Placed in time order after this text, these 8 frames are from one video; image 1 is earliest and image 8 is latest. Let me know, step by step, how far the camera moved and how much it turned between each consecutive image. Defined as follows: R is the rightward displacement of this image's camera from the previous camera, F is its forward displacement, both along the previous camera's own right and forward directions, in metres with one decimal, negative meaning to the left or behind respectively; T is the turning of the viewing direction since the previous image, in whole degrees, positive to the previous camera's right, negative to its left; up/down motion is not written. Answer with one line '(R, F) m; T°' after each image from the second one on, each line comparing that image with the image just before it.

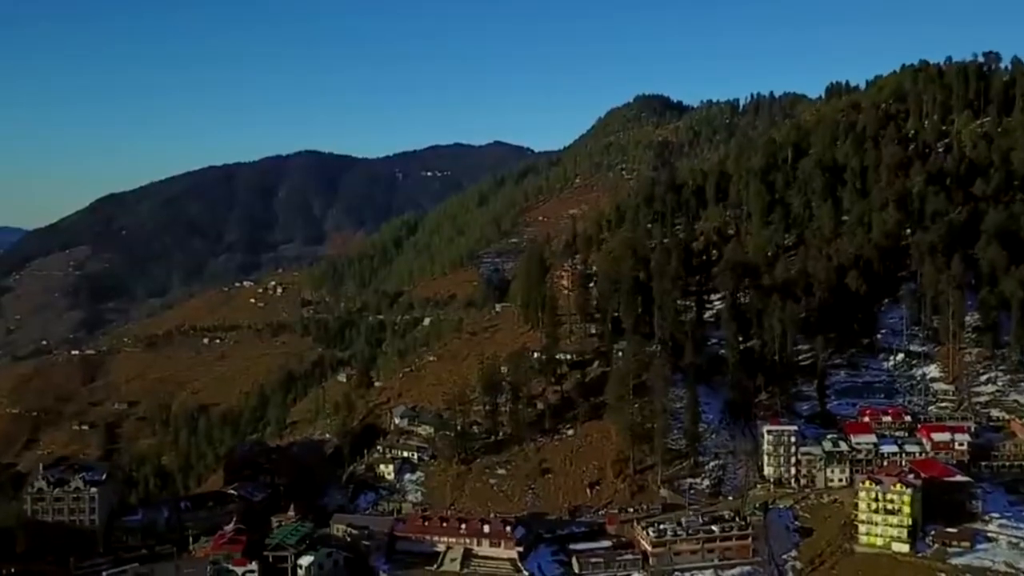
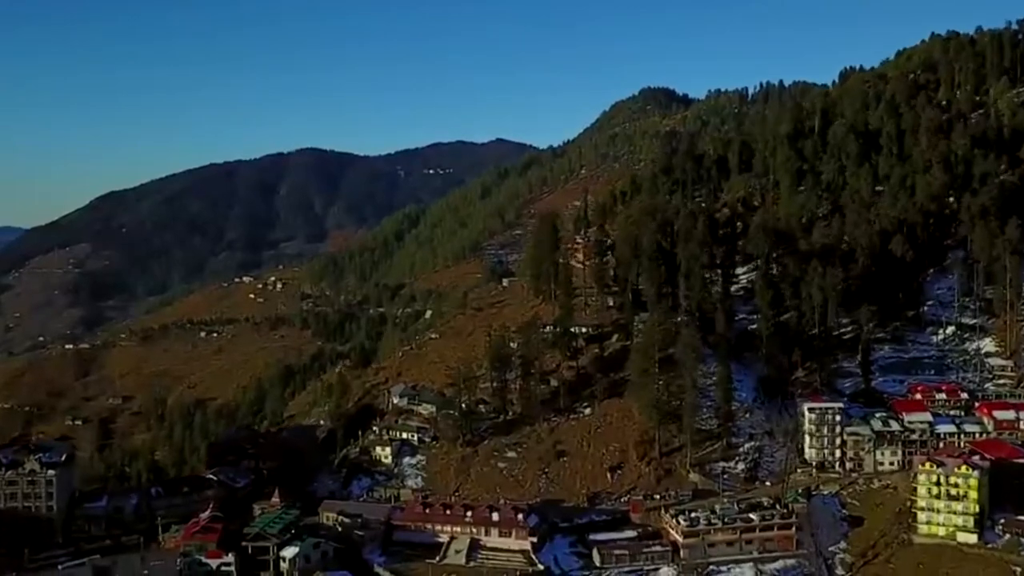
(-0.5, +7.6) m; 0°
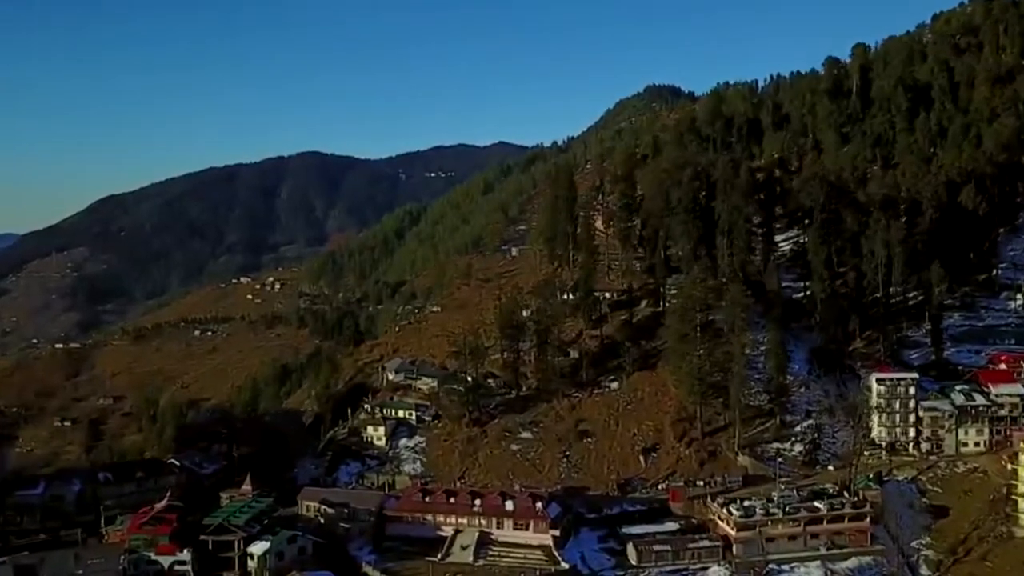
(-0.6, +9.8) m; 0°
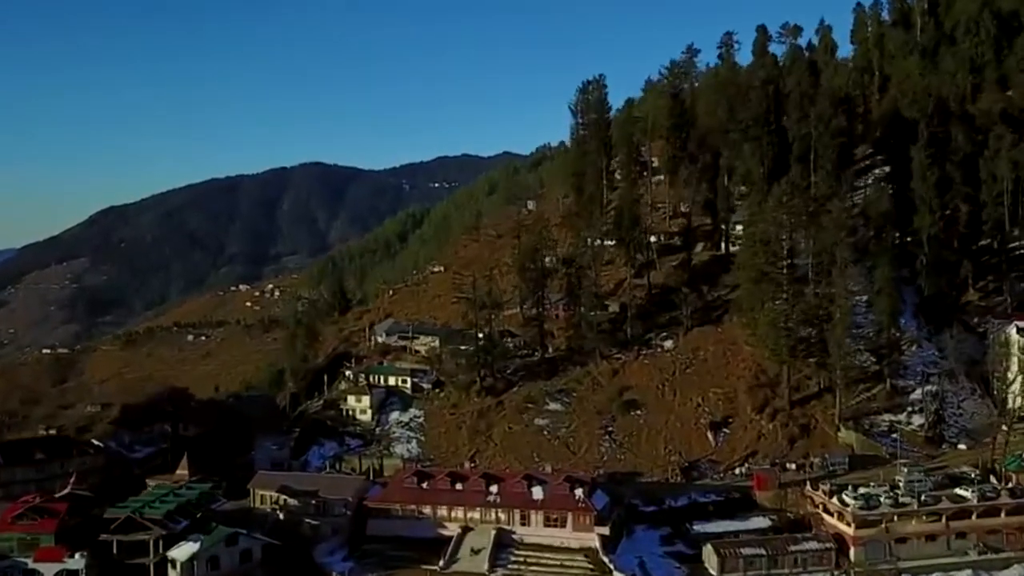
(-0.7, +13.2) m; 0°
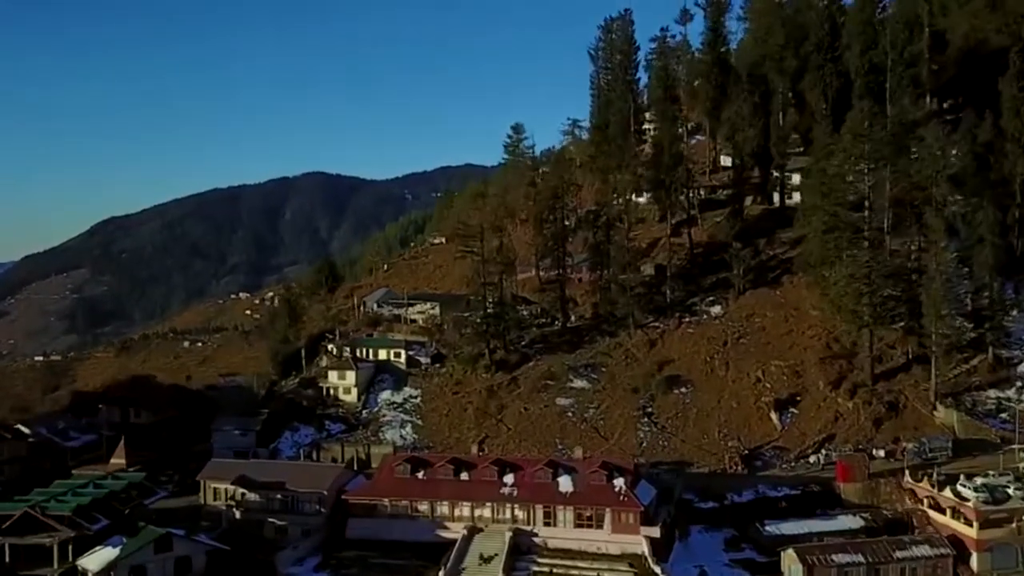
(-0.4, +7.7) m; 0°
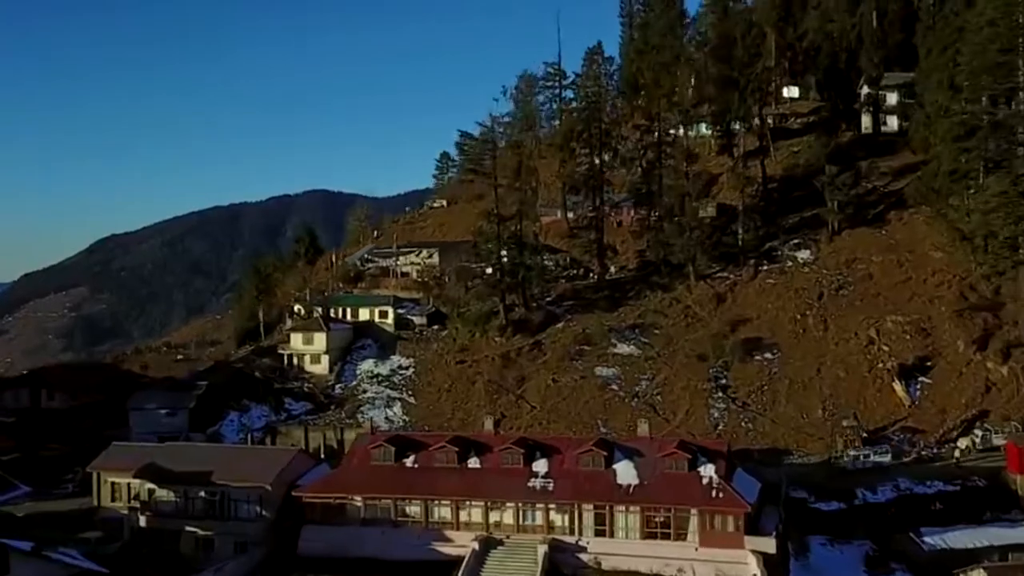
(-0.5, +8.9) m; 0°
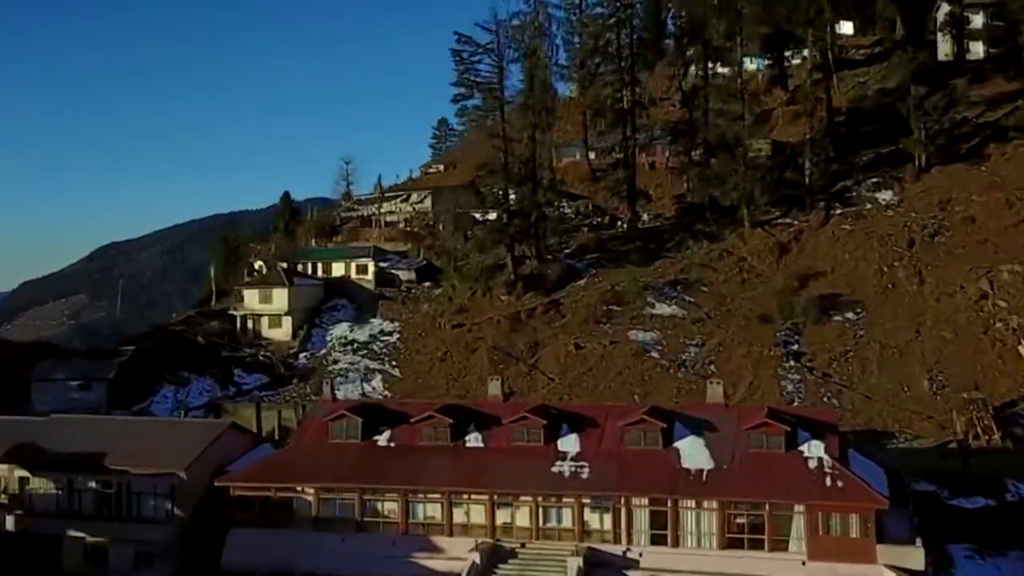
(-0.2, +5.5) m; 0°
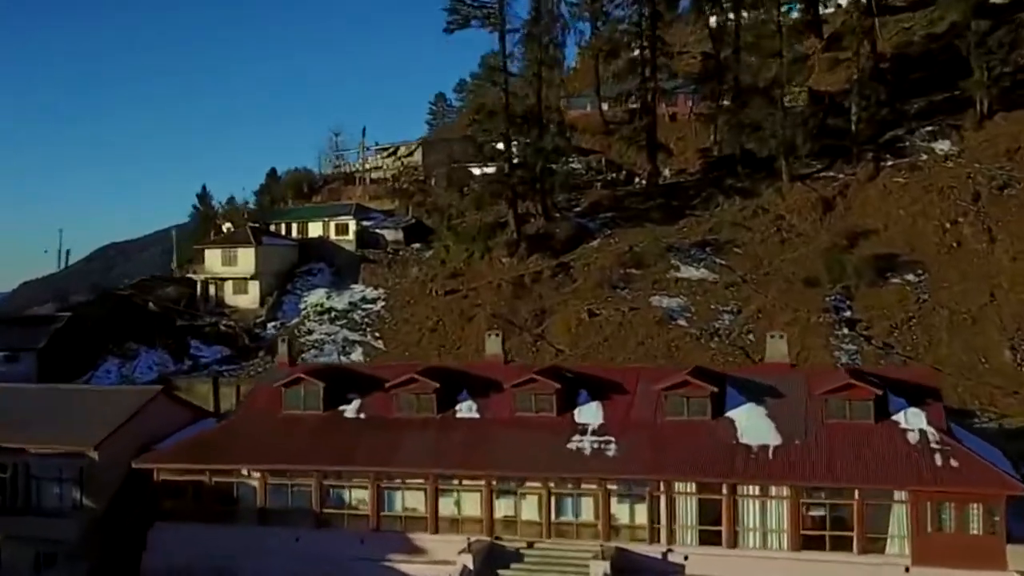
(0.0, +2.9) m; 0°
